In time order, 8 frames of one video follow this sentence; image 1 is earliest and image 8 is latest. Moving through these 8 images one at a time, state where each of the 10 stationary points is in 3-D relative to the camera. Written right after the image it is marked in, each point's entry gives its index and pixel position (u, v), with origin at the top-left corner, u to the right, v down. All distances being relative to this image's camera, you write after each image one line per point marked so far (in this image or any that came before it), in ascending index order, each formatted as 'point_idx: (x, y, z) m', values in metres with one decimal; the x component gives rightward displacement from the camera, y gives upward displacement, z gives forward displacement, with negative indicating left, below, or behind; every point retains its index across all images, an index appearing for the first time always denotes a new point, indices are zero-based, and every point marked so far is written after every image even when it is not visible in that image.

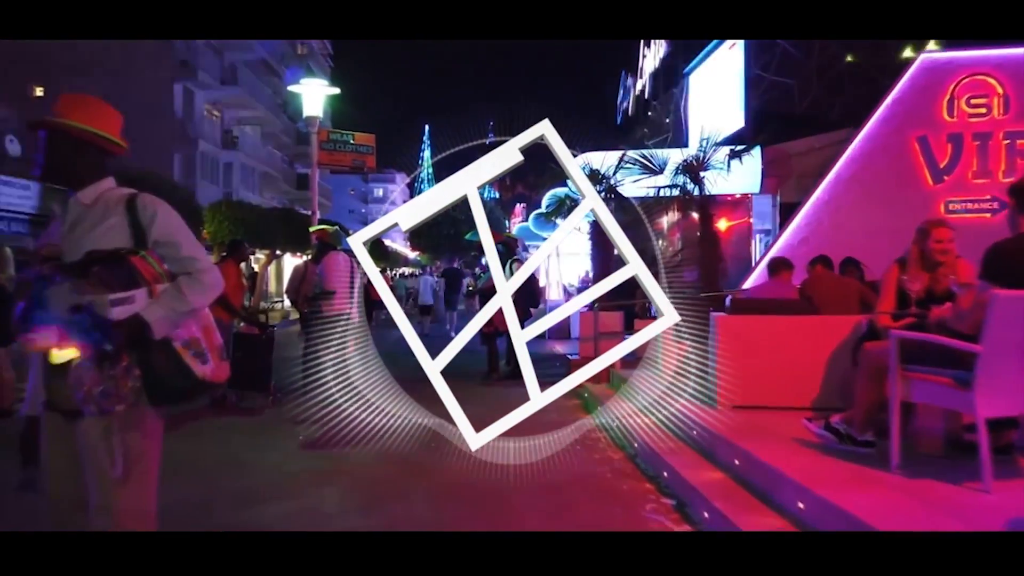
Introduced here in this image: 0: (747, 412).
0: (+1.5, -0.8, +5.3) m
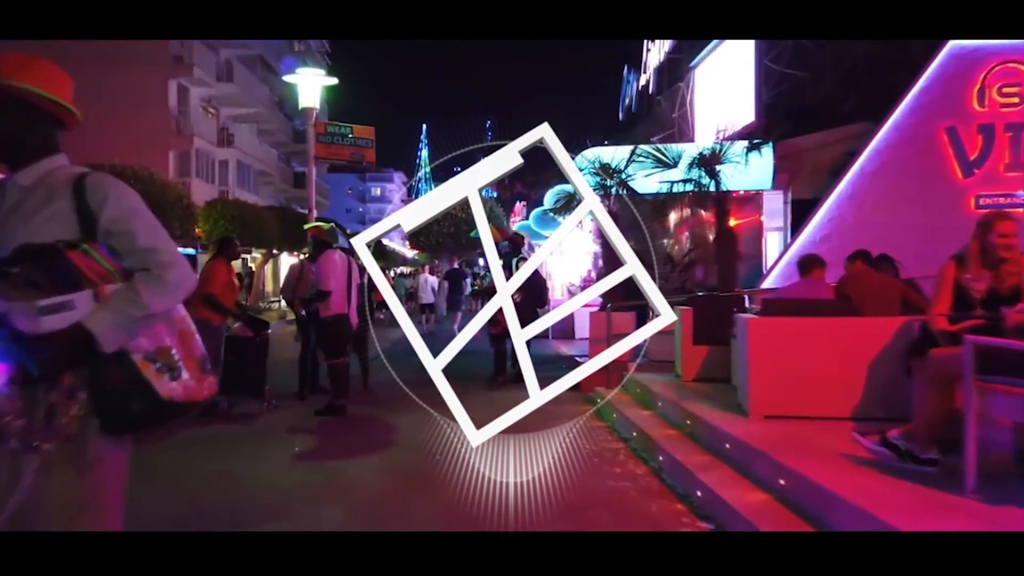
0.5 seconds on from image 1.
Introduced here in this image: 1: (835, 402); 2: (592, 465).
0: (+1.6, -0.8, +4.8) m
1: (+2.0, -0.7, +4.9) m
2: (+0.5, -1.1, +5.3) m
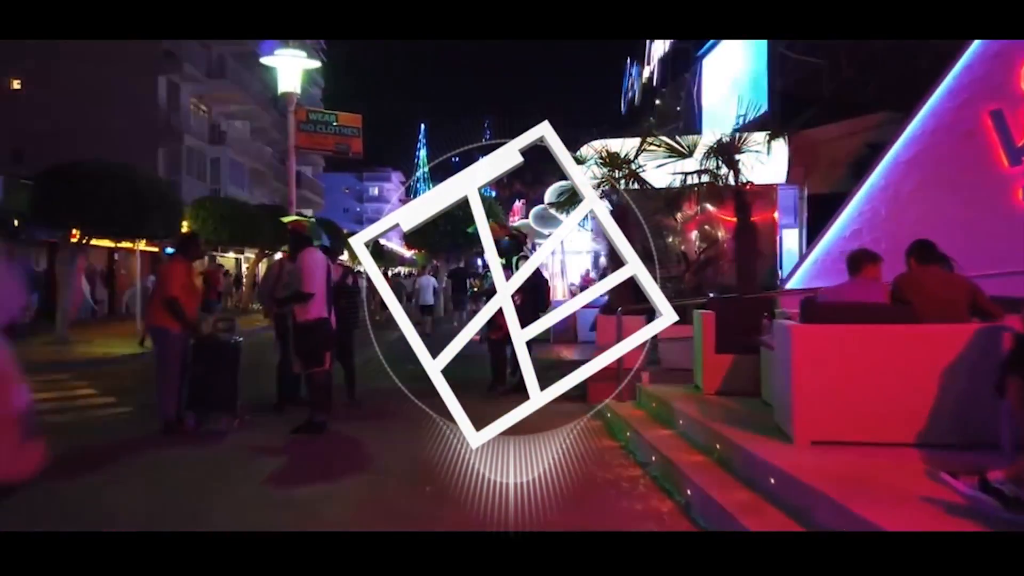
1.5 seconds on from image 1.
0: (+1.6, -0.8, +4.1) m
1: (+2.0, -0.7, +4.2) m
2: (+0.5, -1.2, +4.6) m
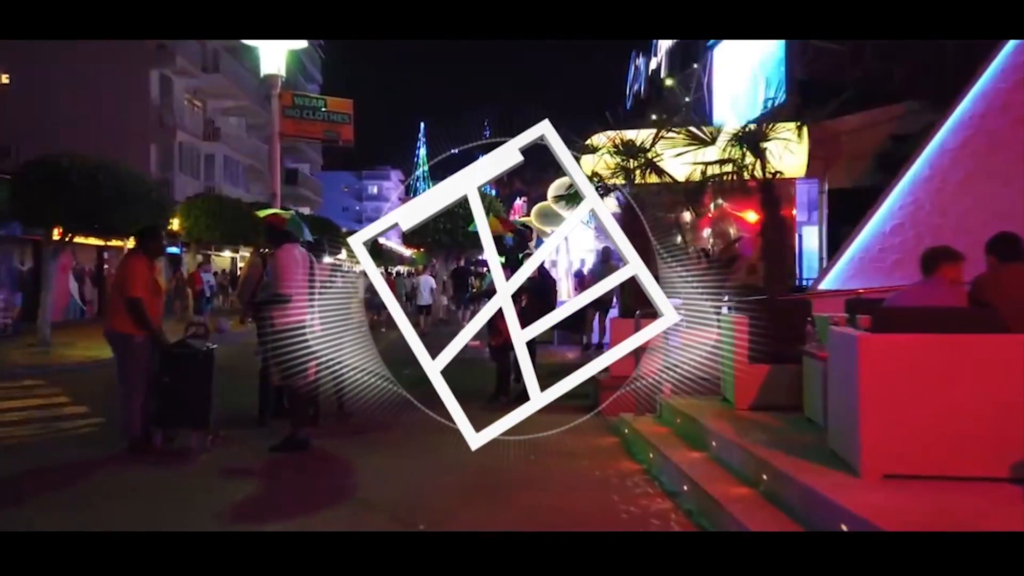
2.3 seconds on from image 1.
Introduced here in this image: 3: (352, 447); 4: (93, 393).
0: (+1.7, -0.8, +3.4) m
1: (+2.0, -0.7, +3.5) m
2: (+0.6, -1.2, +3.9) m
3: (-1.2, -1.2, +6.0) m
4: (-4.9, -1.2, +9.5) m
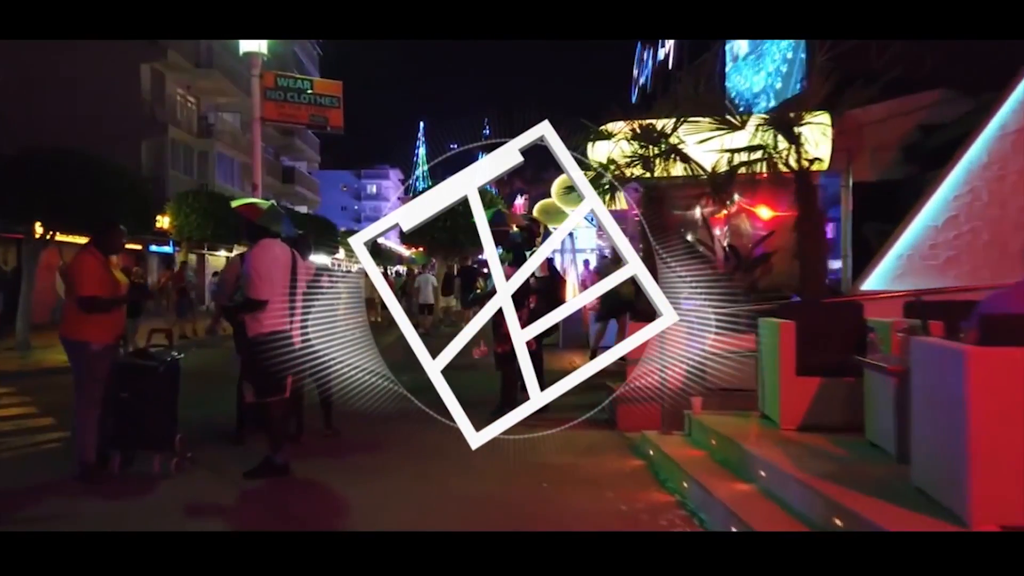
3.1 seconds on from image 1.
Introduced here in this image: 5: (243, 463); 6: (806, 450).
0: (+1.7, -0.8, +2.6) m
1: (+2.1, -0.7, +2.7) m
2: (+0.6, -1.2, +3.1) m
3: (-1.1, -1.2, +5.3) m
4: (-4.9, -1.2, +8.8) m
5: (-1.8, -1.1, +5.4) m
6: (+1.5, -0.8, +4.2) m
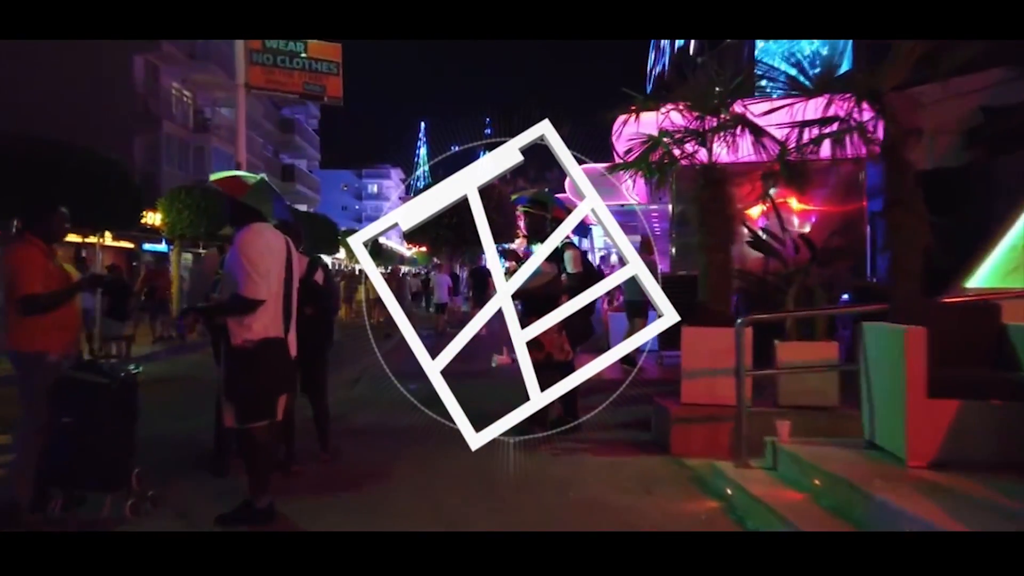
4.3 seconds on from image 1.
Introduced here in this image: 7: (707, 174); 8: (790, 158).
0: (+1.9, -0.8, +1.6) m
1: (+2.3, -0.7, +1.7) m
2: (+0.8, -1.2, +2.1) m
3: (-0.9, -1.2, +4.3) m
4: (-4.6, -1.2, +7.8) m
5: (-1.6, -1.1, +4.3) m
6: (+1.7, -0.8, +3.1) m
7: (+1.4, +0.8, +5.8) m
8: (+2.0, +1.0, +6.0) m
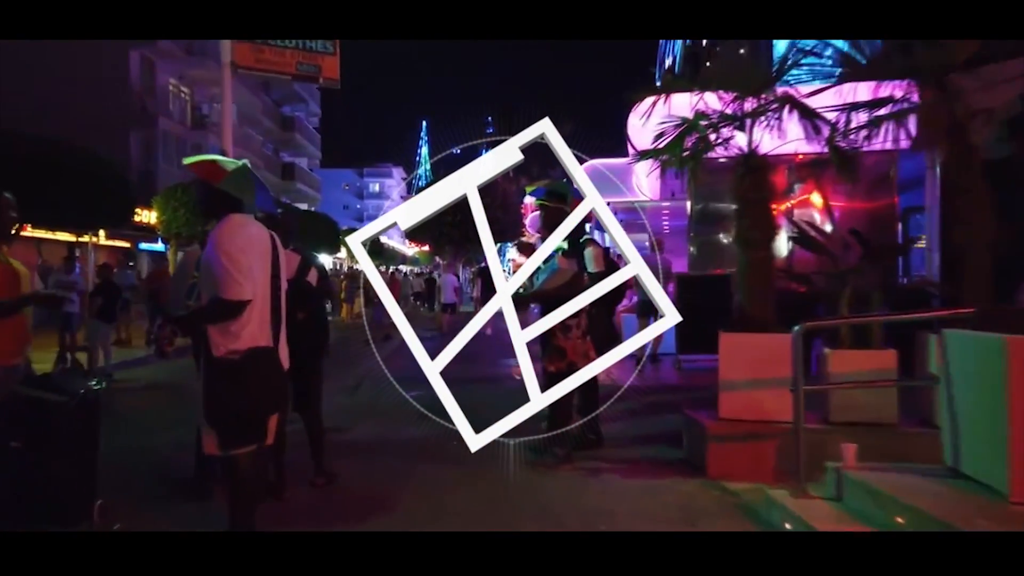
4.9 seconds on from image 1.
0: (+2.0, -0.8, +1.0) m
1: (+2.4, -0.7, +1.1) m
2: (+0.9, -1.2, +1.5) m
3: (-0.8, -1.2, +3.7) m
4: (-4.5, -1.2, +7.2) m
5: (-1.5, -1.1, +3.7) m
6: (+1.8, -0.8, +2.5) m
7: (+1.5, +0.8, +5.2) m
8: (+2.1, +1.0, +5.4) m
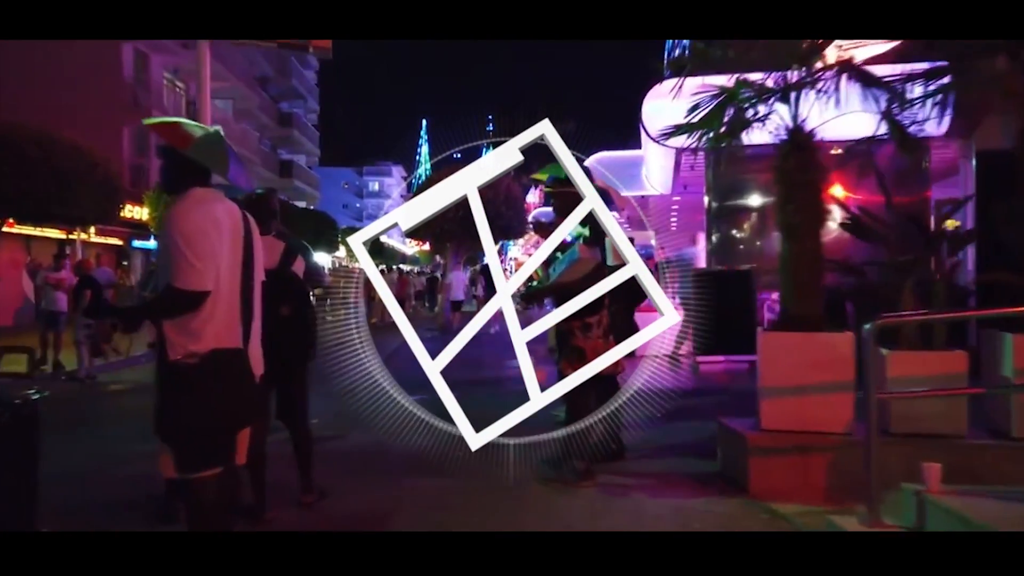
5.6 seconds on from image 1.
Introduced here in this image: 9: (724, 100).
0: (+2.1, -0.8, +0.5) m
1: (+2.4, -0.7, +0.5) m
2: (+1.0, -1.1, +0.9) m
3: (-0.7, -1.1, +3.1) m
4: (-4.5, -1.2, +6.6) m
5: (-1.4, -1.1, +3.2) m
6: (+1.9, -0.8, +2.0) m
7: (+1.6, +0.8, +4.6) m
8: (+2.2, +1.0, +4.8) m
9: (+1.2, +1.1, +4.8) m
